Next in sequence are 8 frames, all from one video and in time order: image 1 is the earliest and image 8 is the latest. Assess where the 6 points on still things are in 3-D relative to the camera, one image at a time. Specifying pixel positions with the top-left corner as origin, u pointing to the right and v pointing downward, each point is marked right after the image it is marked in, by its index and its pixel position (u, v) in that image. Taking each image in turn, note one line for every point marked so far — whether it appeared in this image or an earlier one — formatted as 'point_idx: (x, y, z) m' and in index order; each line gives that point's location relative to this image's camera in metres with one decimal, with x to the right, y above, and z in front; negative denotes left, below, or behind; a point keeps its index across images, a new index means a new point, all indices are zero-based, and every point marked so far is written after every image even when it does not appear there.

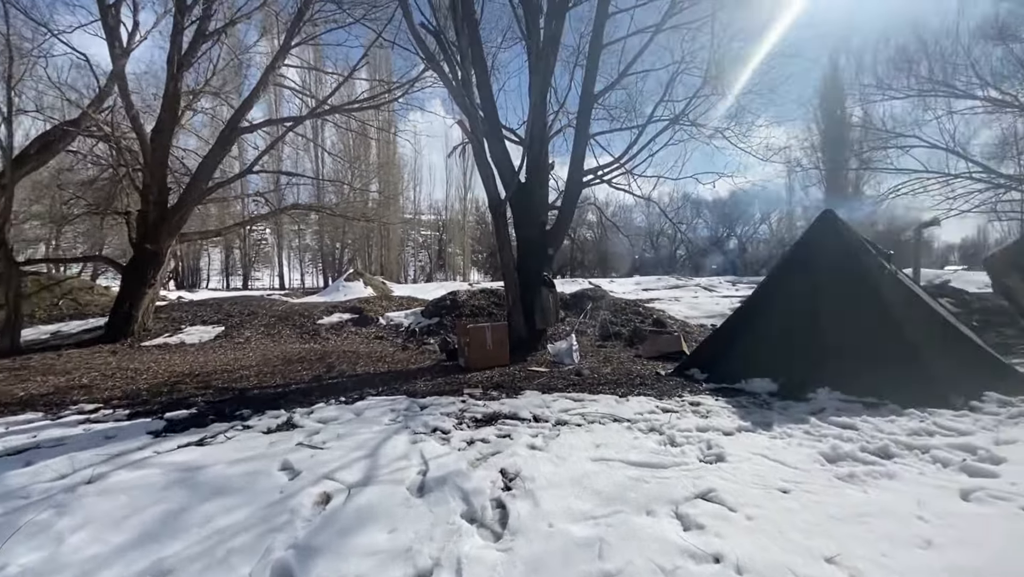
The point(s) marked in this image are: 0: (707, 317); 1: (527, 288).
0: (+4.6, -0.7, +11.3) m
1: (+0.2, 0.0, +6.8) m
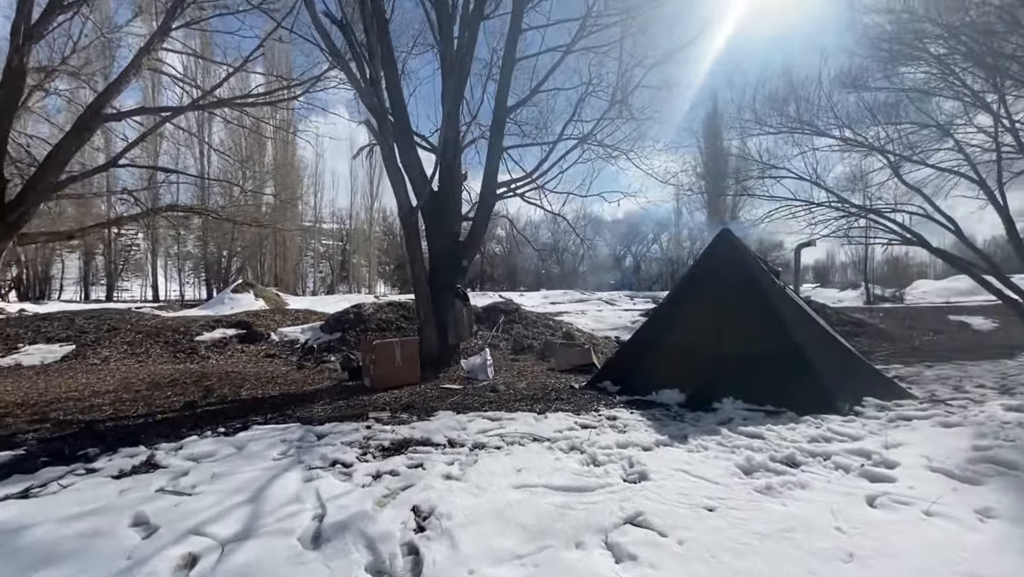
0: (+2.5, -1.0, +11.7) m
1: (-1.0, -0.2, +6.5) m
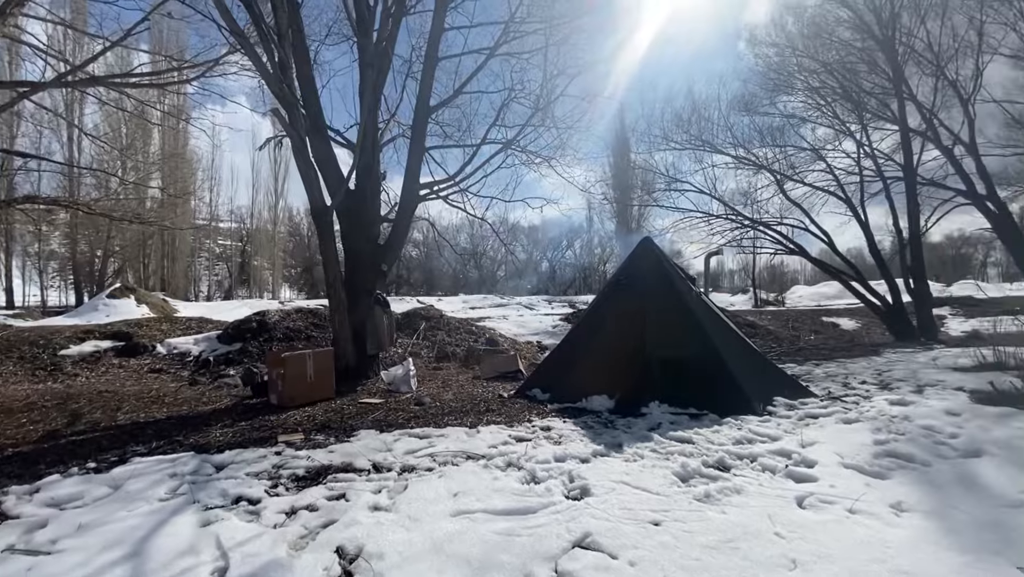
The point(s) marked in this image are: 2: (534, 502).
0: (+0.5, -1.1, +11.8) m
1: (-1.9, -0.3, +6.0) m
2: (+0.1, -1.1, +2.4) m
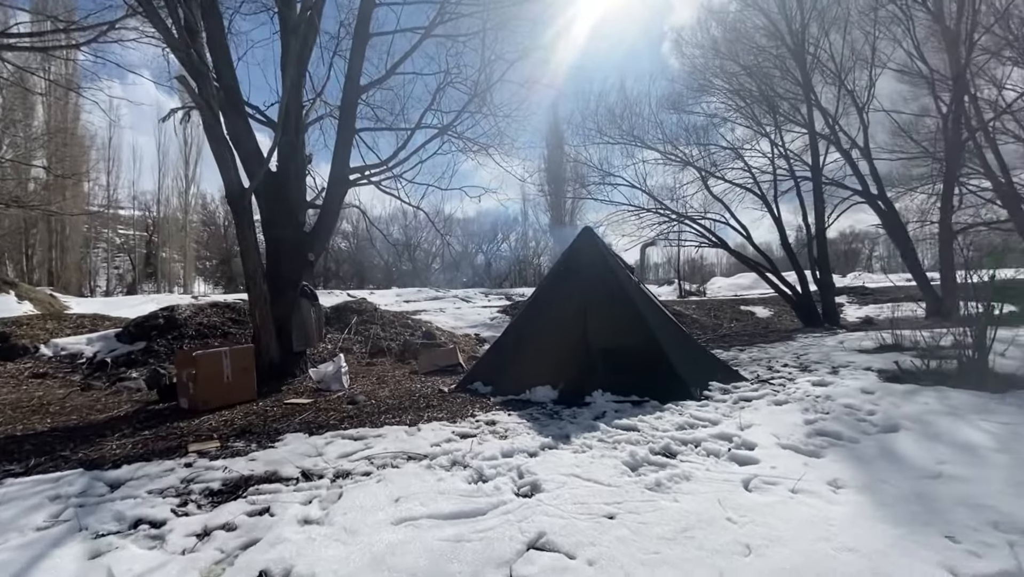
0: (-1.0, -0.9, +11.6) m
1: (-2.7, -0.1, +5.6) m
2: (-0.1, -1.0, +2.3) m
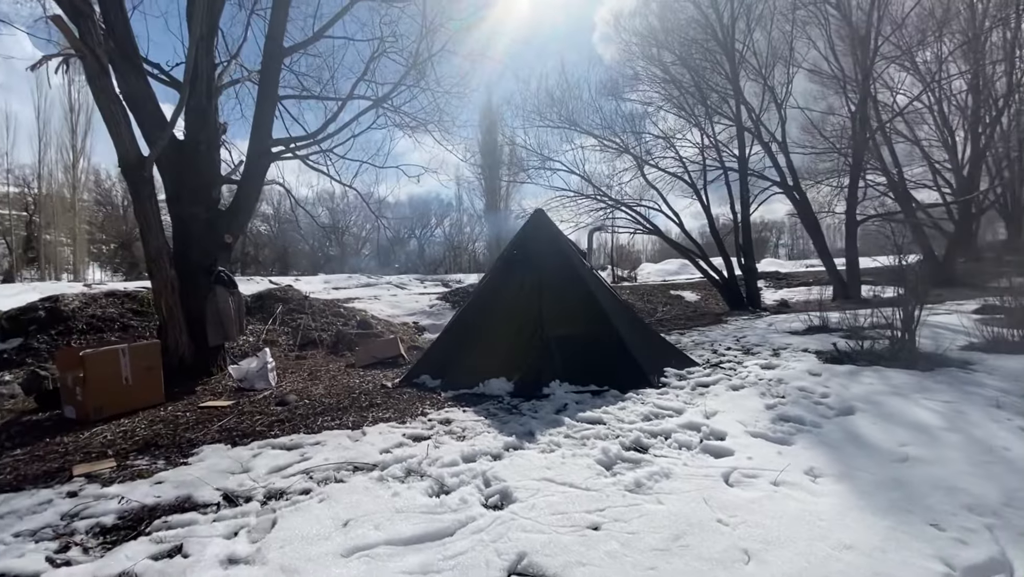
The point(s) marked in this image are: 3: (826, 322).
0: (-2.4, -0.6, +11.1) m
1: (-3.2, 0.0, +4.8) m
2: (-0.3, -1.0, +2.0) m
3: (+4.5, -0.5, +6.9) m
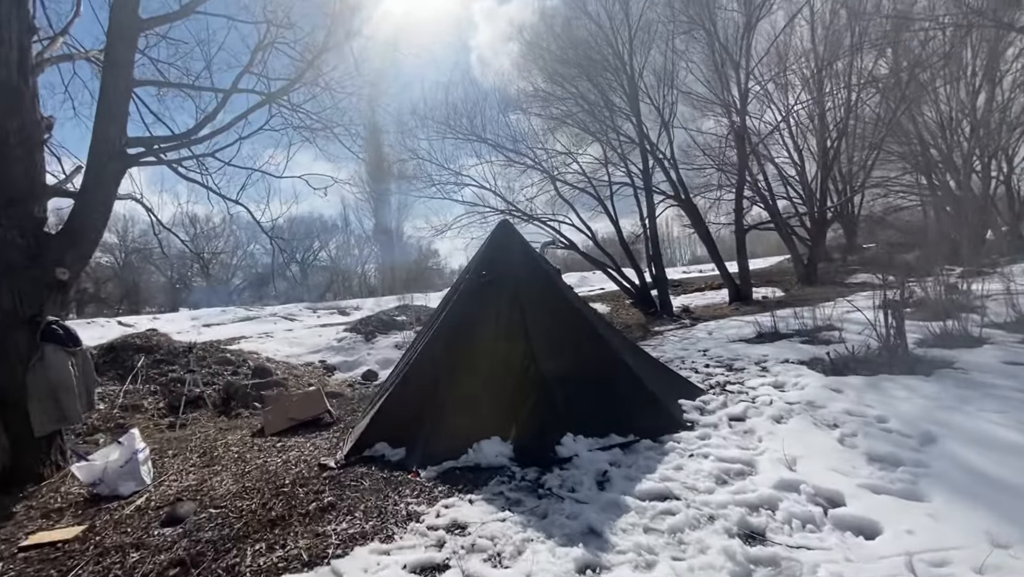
0: (-3.9, -1.3, +9.4) m
1: (-3.4, -0.4, +3.2) m
2: (+0.2, -1.1, +1.0) m
3: (+3.7, -0.6, +6.9) m
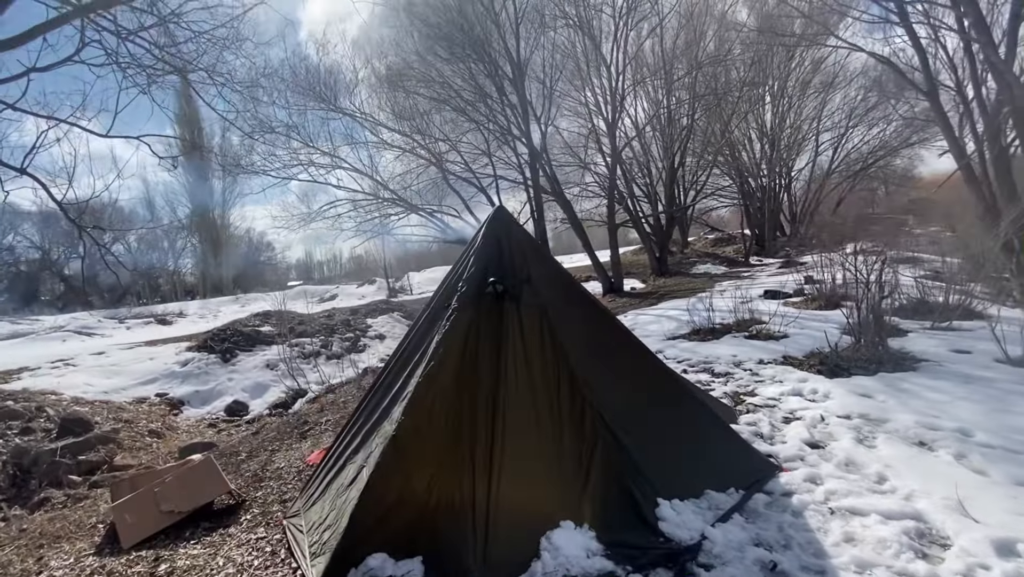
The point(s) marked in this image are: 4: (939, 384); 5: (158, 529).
0: (-5.3, -1.4, +7.0) m
1: (-2.9, -0.6, +1.2) m
2: (+1.2, -1.2, +0.3) m
3: (+2.7, -0.5, +6.9) m
4: (+3.1, -0.7, +3.5) m
5: (-2.1, -1.4, +2.8) m
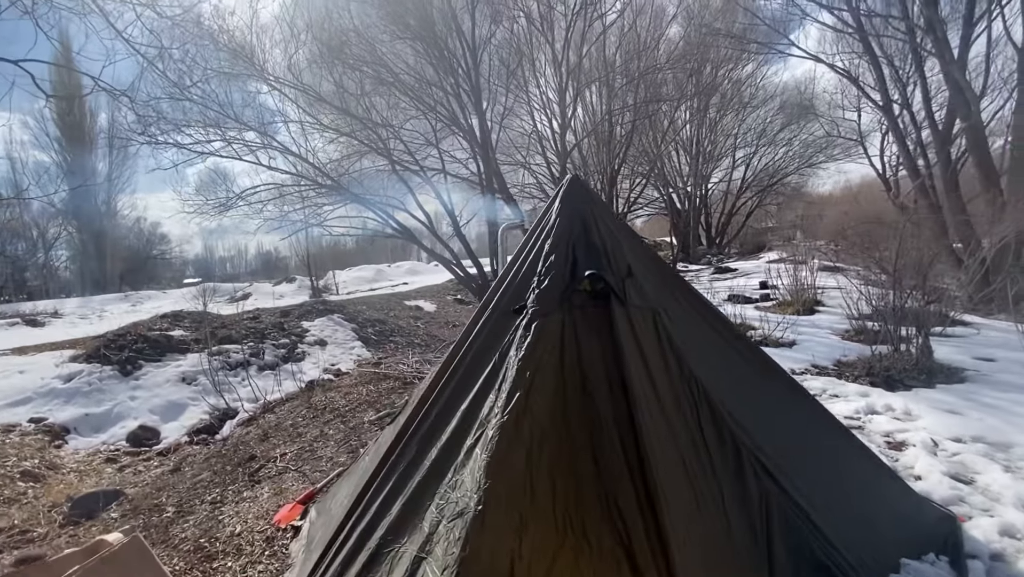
0: (-5.5, -1.3, +5.3) m
1: (-2.2, -0.5, 0.0) m
2: (+2.0, -1.2, -0.3) m
3: (+2.4, -0.5, +6.5) m
4: (+3.4, -0.7, +3.2) m
5: (-1.7, -1.3, +1.7) m
